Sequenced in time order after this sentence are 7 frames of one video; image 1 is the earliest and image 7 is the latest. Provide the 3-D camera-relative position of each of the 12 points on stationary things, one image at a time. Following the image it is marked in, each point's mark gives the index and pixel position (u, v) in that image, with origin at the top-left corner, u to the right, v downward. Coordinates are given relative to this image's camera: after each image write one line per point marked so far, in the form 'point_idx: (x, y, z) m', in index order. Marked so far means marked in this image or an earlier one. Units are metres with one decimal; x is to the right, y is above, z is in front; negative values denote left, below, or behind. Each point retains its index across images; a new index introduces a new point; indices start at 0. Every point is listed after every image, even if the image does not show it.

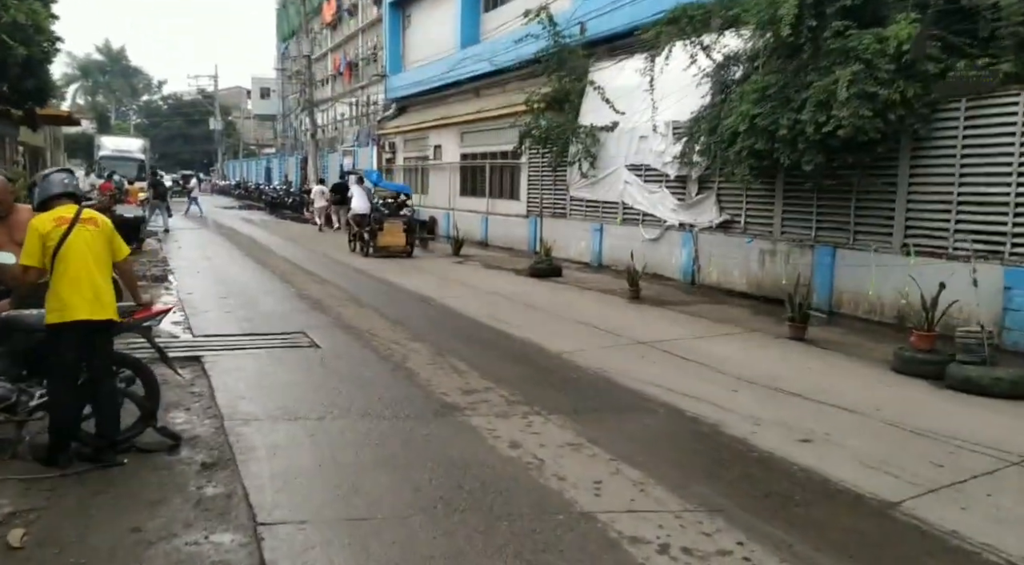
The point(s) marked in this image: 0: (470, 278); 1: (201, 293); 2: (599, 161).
0: (-0.7, +0.1, +12.6) m
1: (-4.3, -0.1, +10.0) m
2: (+1.8, +2.6, +15.4) m
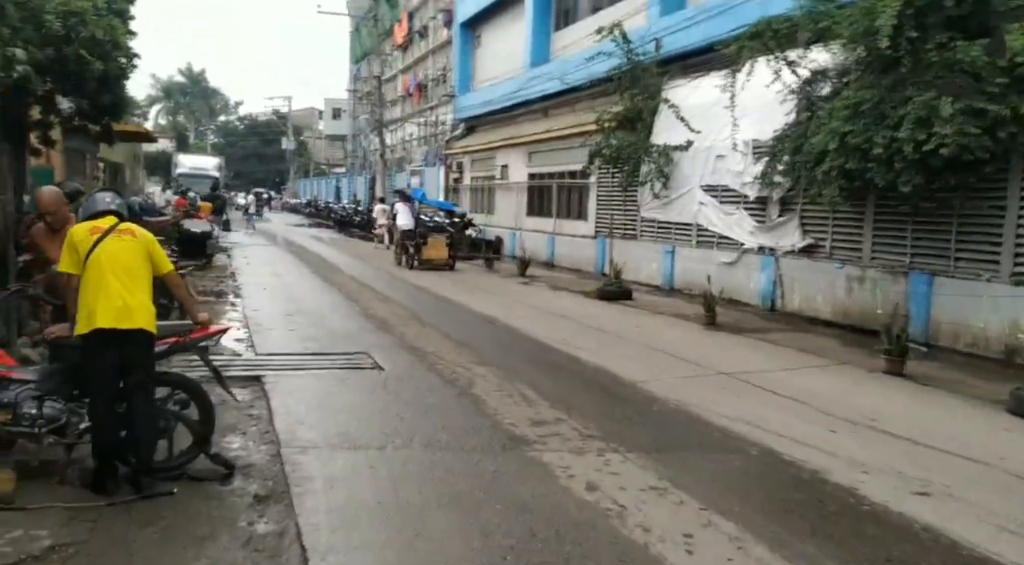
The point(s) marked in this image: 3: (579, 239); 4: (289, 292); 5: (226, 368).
0: (+0.4, -0.3, +12.2) m
1: (-3.4, -0.4, +9.9) m
2: (+3.3, +2.1, +14.8) m
3: (+1.7, +1.1, +18.0) m
4: (-3.6, -0.2, +11.8) m
5: (-2.6, -0.8, +6.5) m
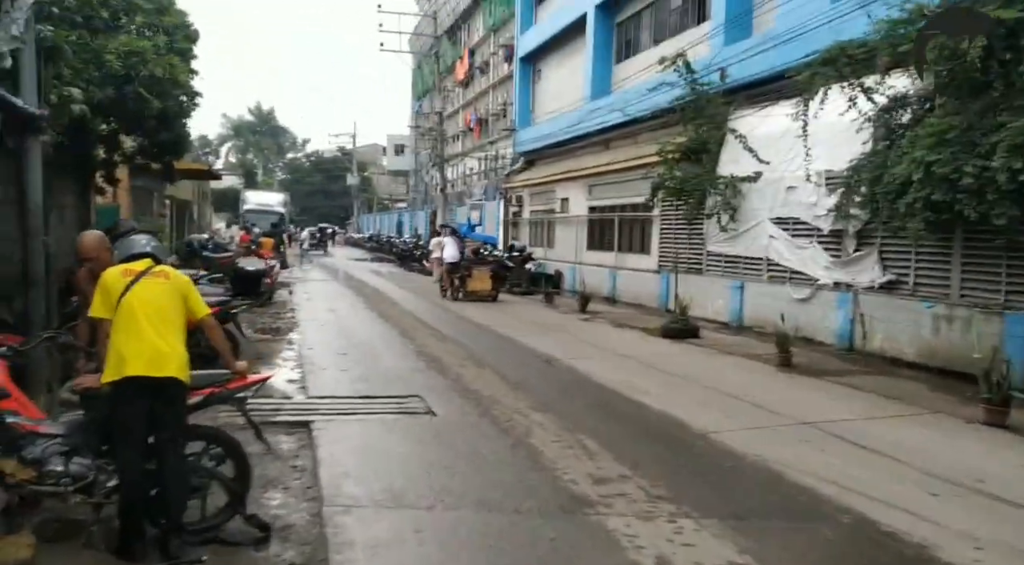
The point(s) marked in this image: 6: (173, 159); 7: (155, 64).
0: (+1.4, -0.9, +11.7) m
1: (-2.6, -0.9, +9.8) m
2: (+4.4, +1.4, +14.2) m
3: (+3.1, +0.2, +17.4) m
4: (-2.7, -0.7, +11.6) m
5: (-2.1, -1.1, +6.3) m
6: (-5.0, +1.8, +10.6) m
7: (-4.0, +2.4, +8.1) m
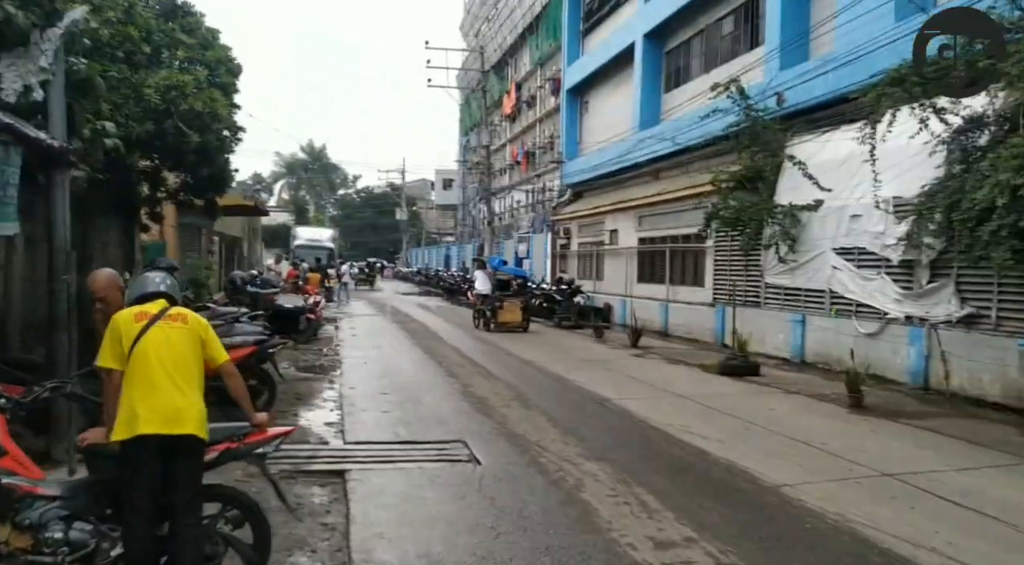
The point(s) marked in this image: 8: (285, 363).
0: (+2.1, -1.4, +11.1) m
1: (-1.9, -1.4, +9.4) m
2: (+5.3, +0.7, +13.5) m
3: (+4.2, -0.6, +16.7) m
4: (-1.9, -1.3, +11.3) m
5: (-1.7, -1.4, +5.9) m
6: (-4.3, +1.3, +10.5) m
7: (-3.5, +2.0, +8.0) m
8: (-3.6, -1.3, +11.6) m
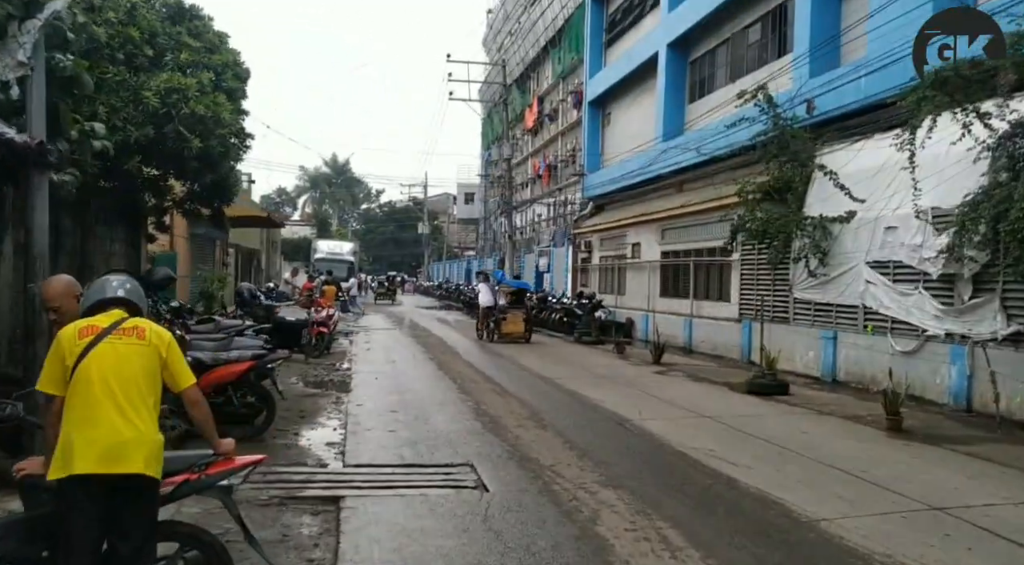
0: (+2.4, -1.6, +10.6) m
1: (-1.7, -1.5, +9.0) m
2: (+5.7, +0.5, +12.9) m
3: (+4.6, -0.9, +16.1) m
4: (-1.7, -1.5, +10.9) m
5: (-1.6, -1.5, +5.5) m
6: (-4.1, +1.1, +10.2) m
7: (-3.3, +1.9, +7.7) m
8: (-3.4, -1.5, +11.2) m
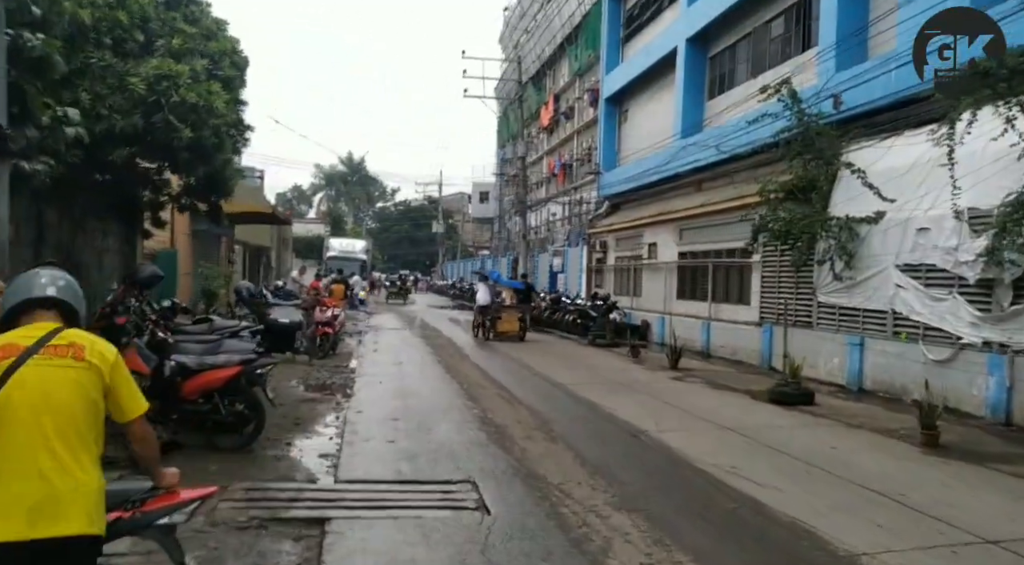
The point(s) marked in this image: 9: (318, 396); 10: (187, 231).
0: (+2.5, -1.7, +10.0) m
1: (-1.6, -1.5, +8.5) m
2: (+5.9, +0.4, +12.3) m
3: (+4.9, -0.9, +15.5) m
4: (-1.5, -1.5, +10.4) m
5: (-1.6, -1.5, +5.0) m
6: (-3.9, +1.1, +9.8) m
7: (-3.2, +1.9, +7.3) m
8: (-3.2, -1.5, +10.8) m
9: (-2.6, -1.5, +9.7) m
10: (-6.0, +0.9, +13.3) m
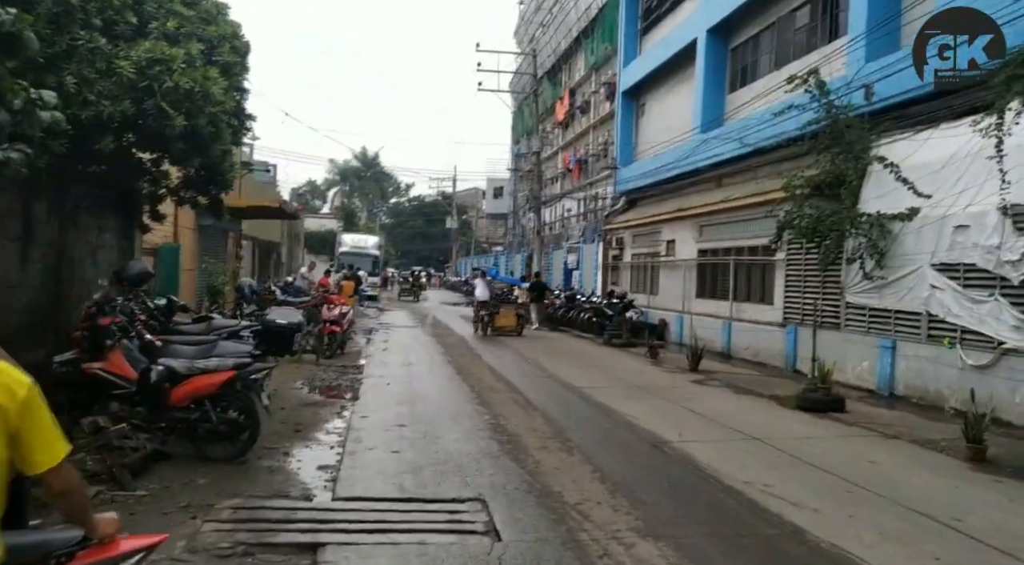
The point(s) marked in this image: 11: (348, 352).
0: (+2.7, -1.6, +9.5) m
1: (-1.5, -1.5, +8.1) m
2: (+6.1, +0.4, +11.6) m
3: (+5.2, -0.9, +15.0) m
4: (-1.3, -1.5, +10.0) m
5: (-1.5, -1.5, +4.6) m
6: (-3.8, +1.2, +9.4) m
7: (-3.1, +1.9, +6.8) m
8: (-3.0, -1.4, +10.4) m
9: (-2.4, -1.5, +9.3) m
10: (-5.7, +1.0, +12.9) m
11: (-3.1, -1.3, +13.7) m
